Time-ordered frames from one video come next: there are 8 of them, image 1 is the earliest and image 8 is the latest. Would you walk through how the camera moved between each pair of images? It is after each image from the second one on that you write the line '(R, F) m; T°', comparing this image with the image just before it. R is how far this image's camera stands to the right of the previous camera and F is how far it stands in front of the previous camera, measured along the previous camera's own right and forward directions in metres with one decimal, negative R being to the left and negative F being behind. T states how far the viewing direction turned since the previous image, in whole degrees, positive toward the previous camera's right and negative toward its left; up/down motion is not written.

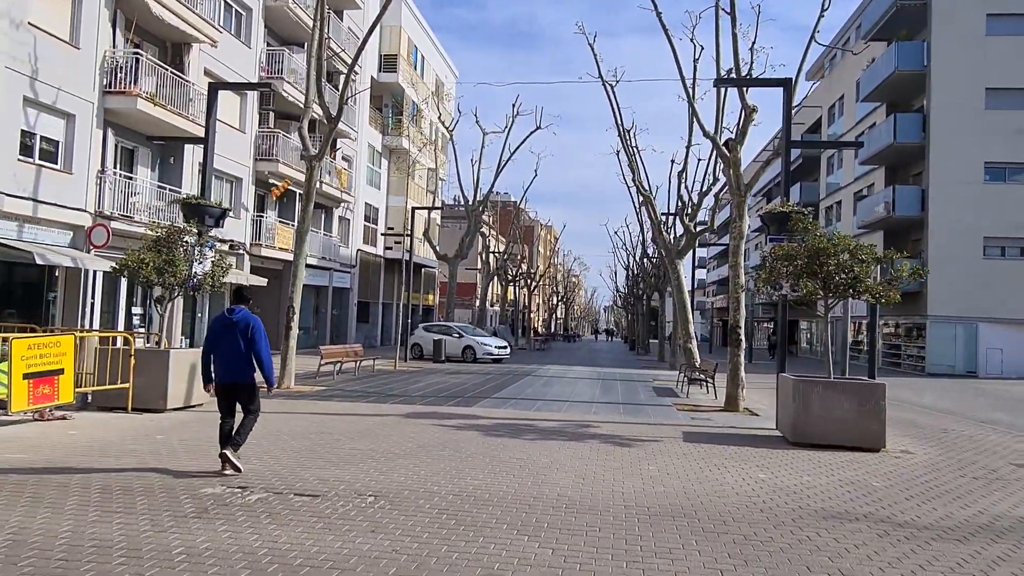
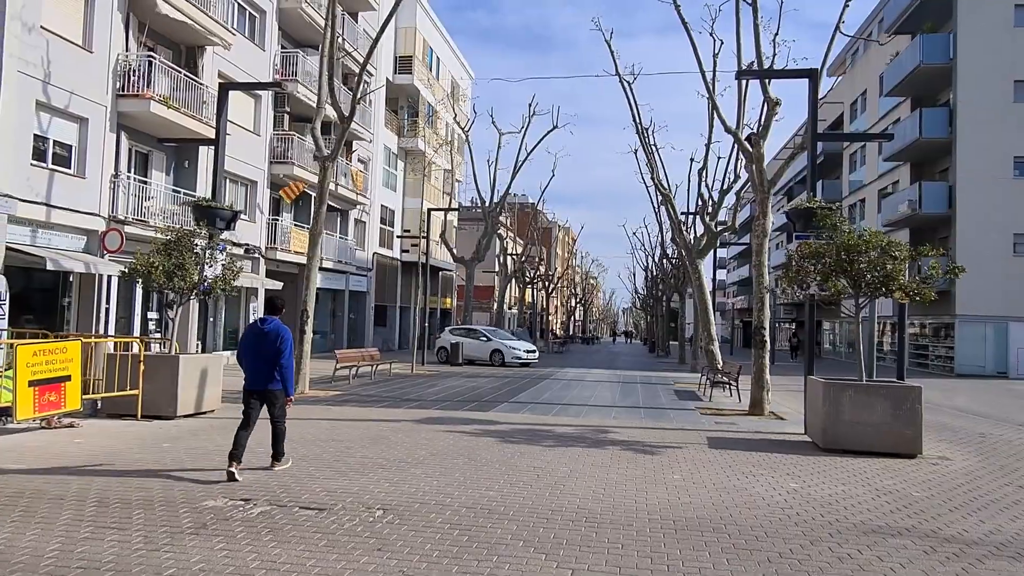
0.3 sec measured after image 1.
(0.0, +0.4) m; -1°
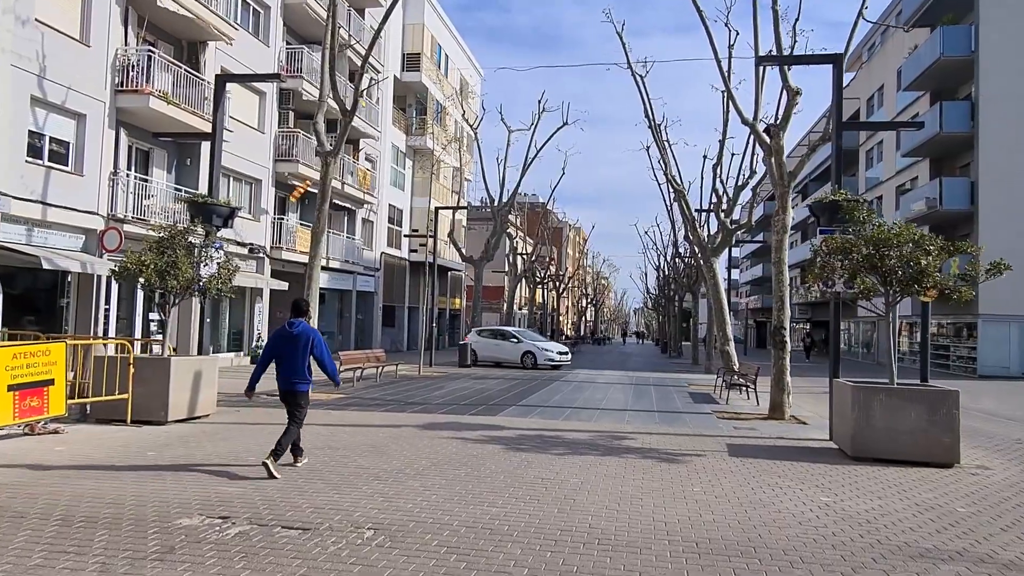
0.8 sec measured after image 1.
(+0.1, +0.6) m; -1°
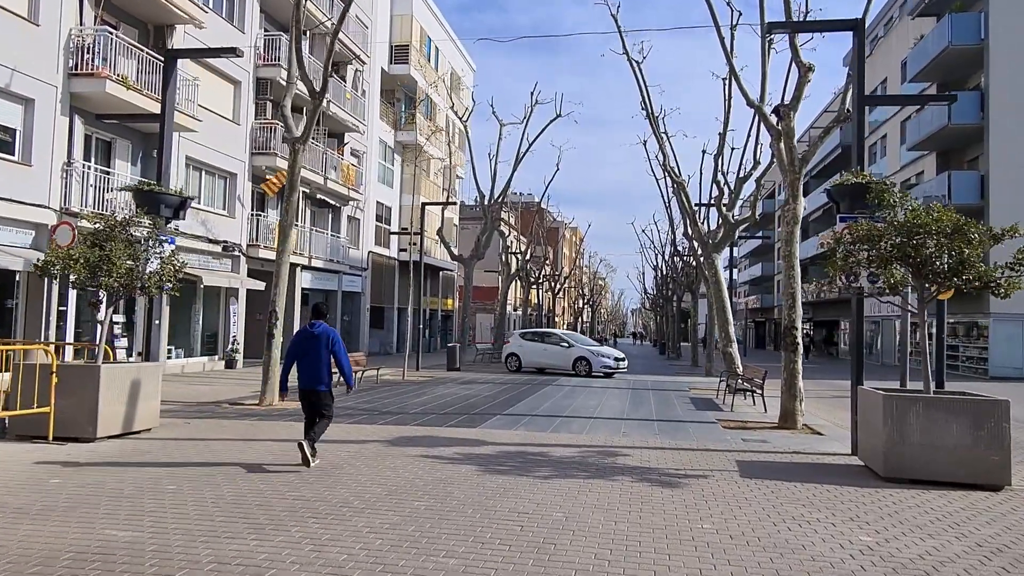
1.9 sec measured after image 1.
(+0.2, +1.3) m; 0°
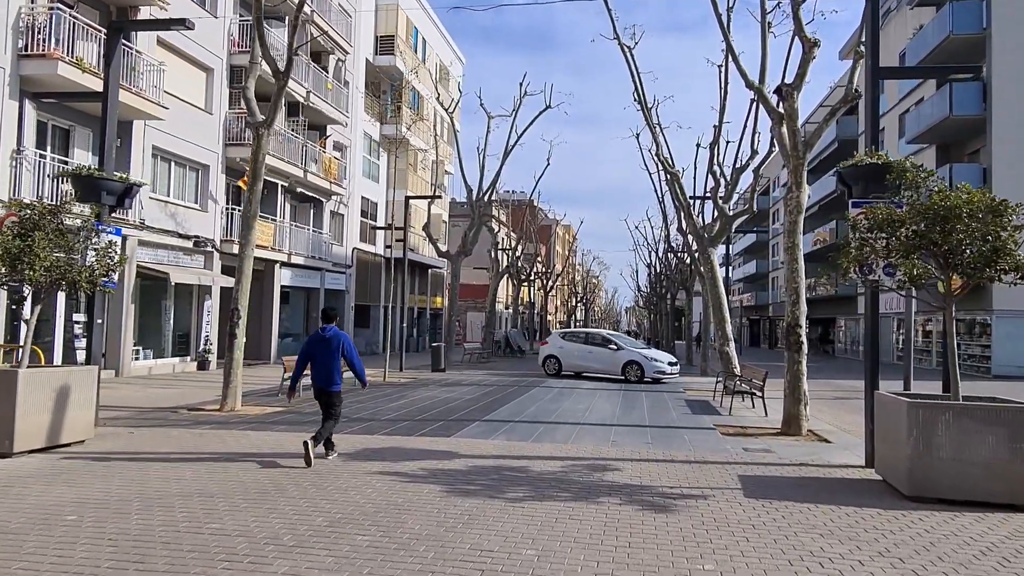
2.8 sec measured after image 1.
(+0.2, +1.1) m; 0°
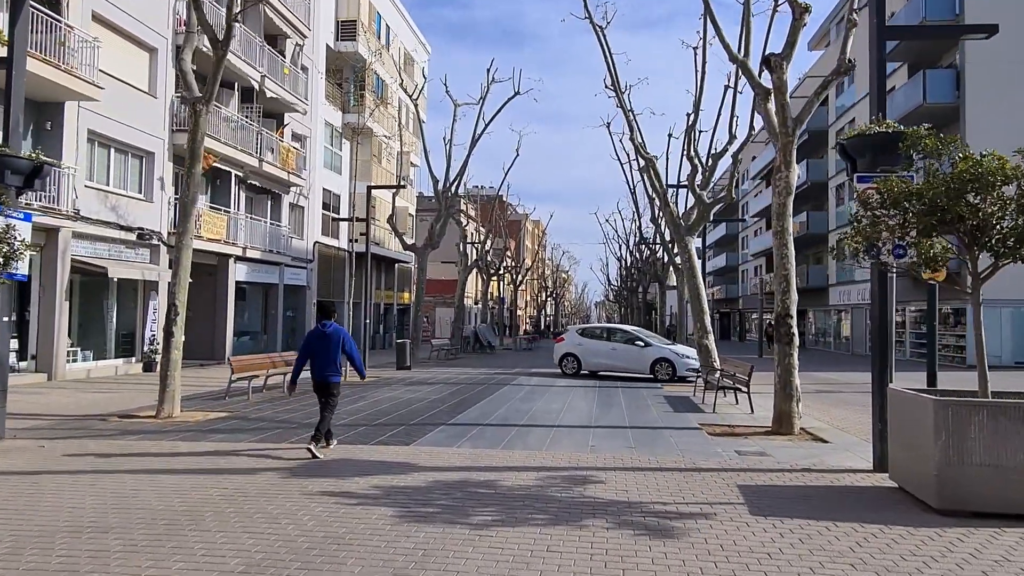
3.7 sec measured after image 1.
(0.0, +1.1) m; +2°
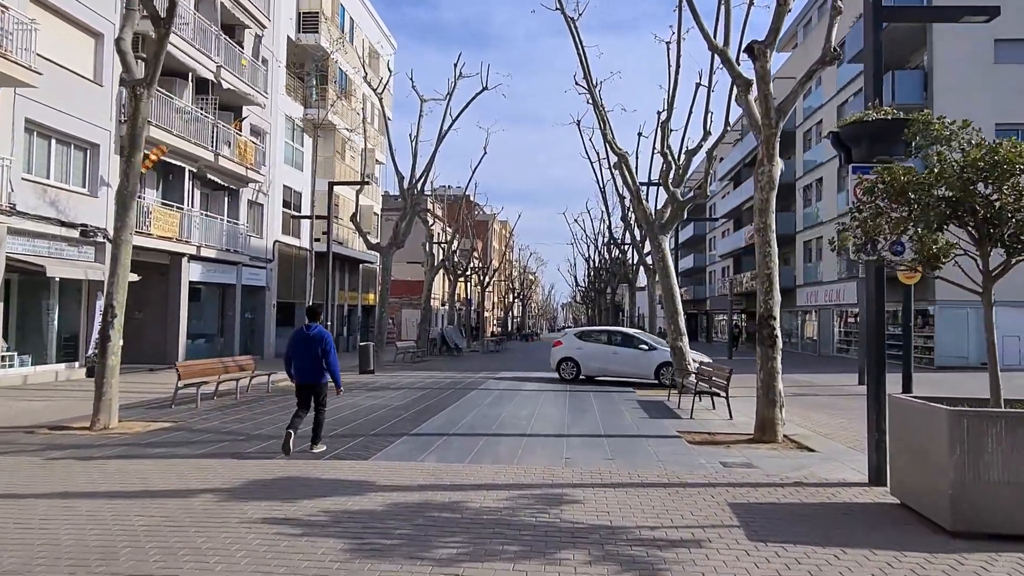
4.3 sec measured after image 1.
(0.0, +0.8) m; +3°
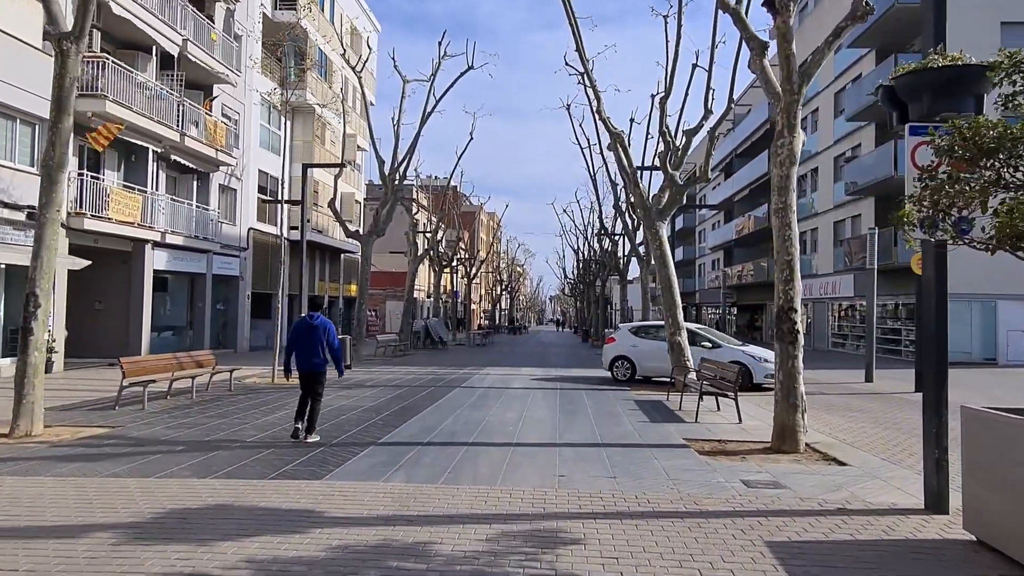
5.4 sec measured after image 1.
(0.0, +1.4) m; +1°
